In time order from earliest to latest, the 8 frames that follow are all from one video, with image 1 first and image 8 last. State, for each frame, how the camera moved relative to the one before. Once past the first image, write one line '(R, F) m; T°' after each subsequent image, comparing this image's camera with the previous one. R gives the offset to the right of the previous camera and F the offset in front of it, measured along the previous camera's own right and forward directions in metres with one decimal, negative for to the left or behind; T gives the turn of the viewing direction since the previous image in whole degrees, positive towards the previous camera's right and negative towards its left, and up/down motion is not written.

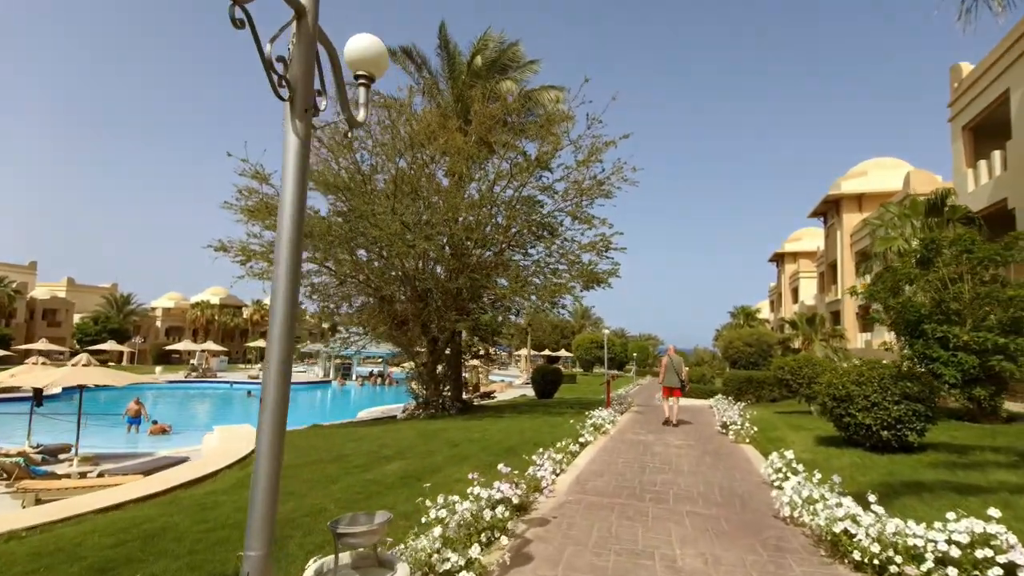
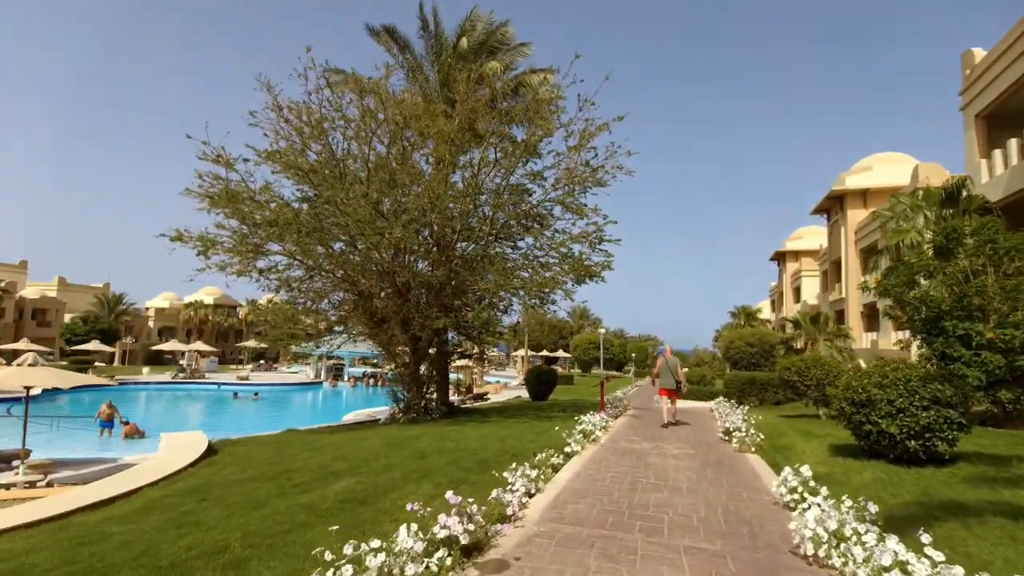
(+0.4, +1.2) m; 0°
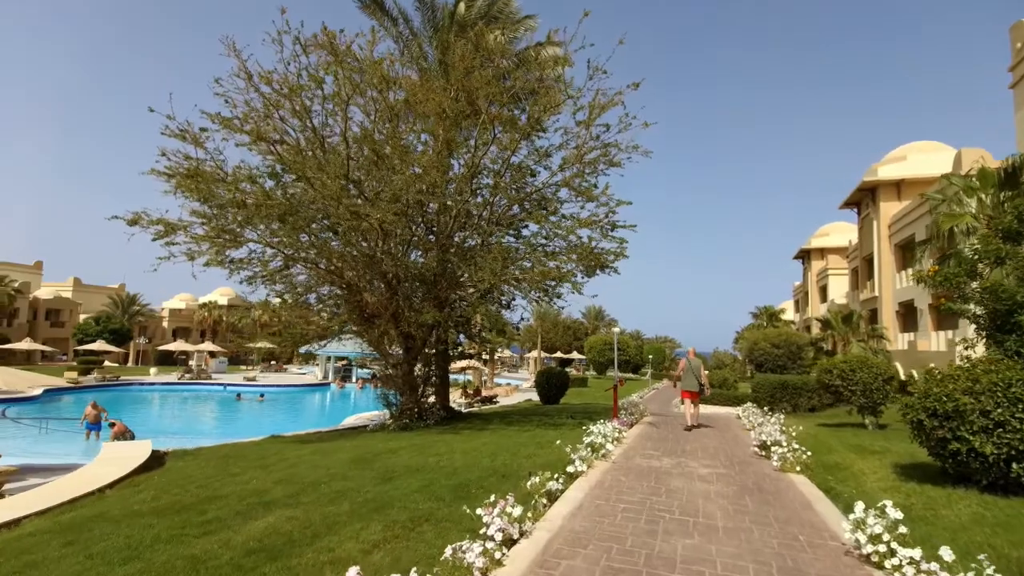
(+0.4, +1.7) m; -2°
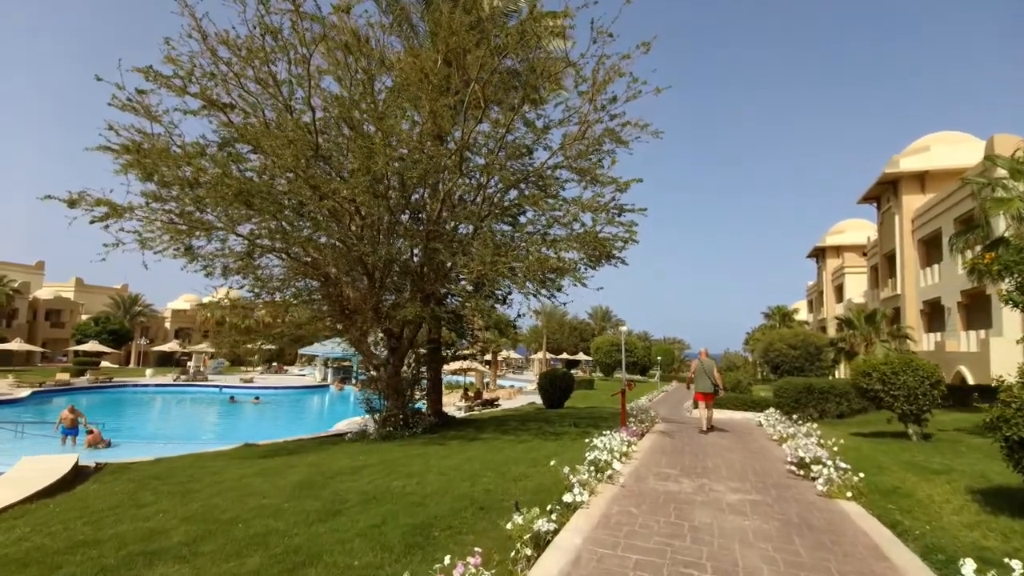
(+0.3, +1.5) m; -1°
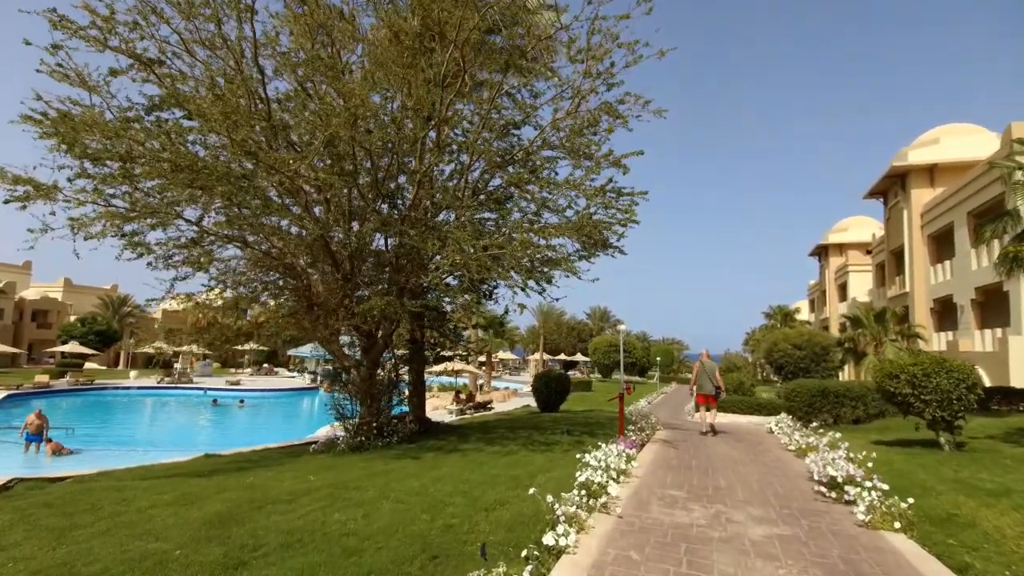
(+0.3, +1.3) m; 0°
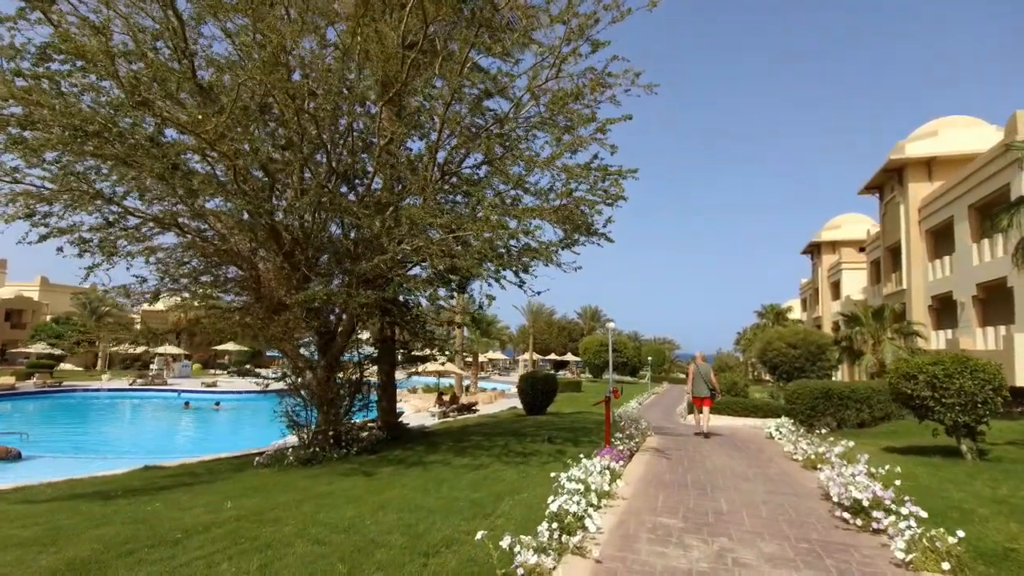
(+0.4, +1.3) m; +1°
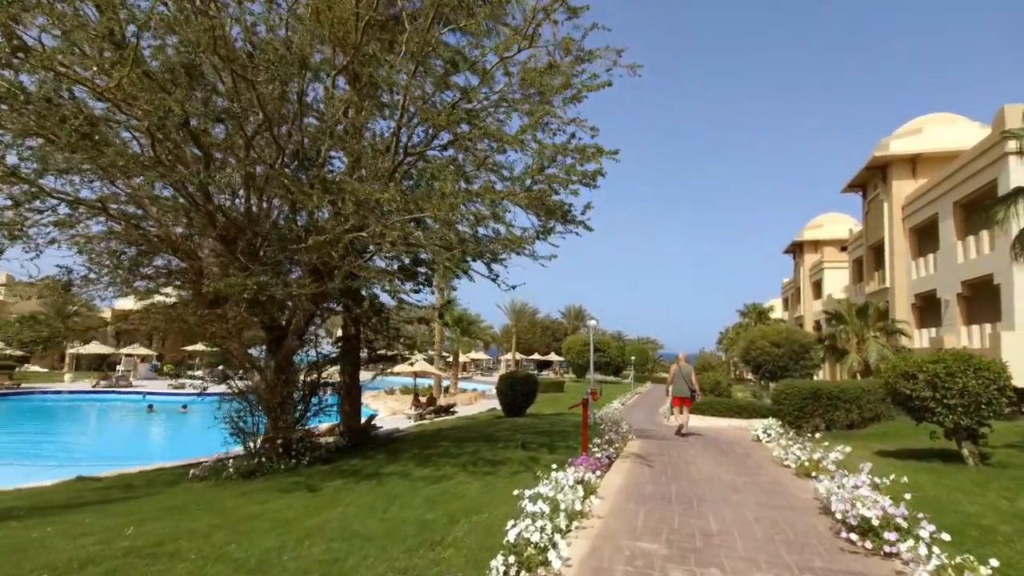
(+0.3, +0.9) m; +2°
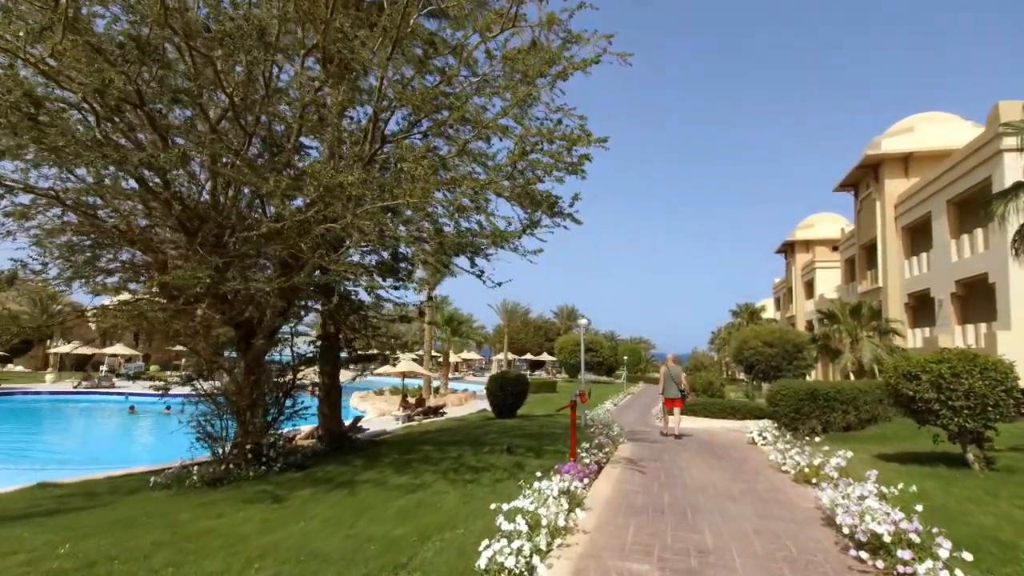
(+0.1, +0.5) m; +1°
